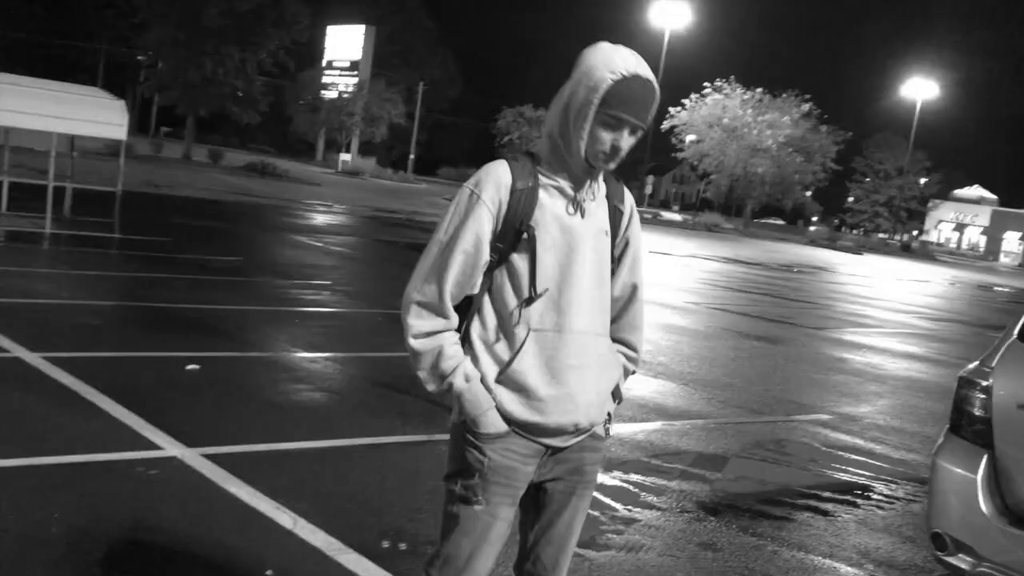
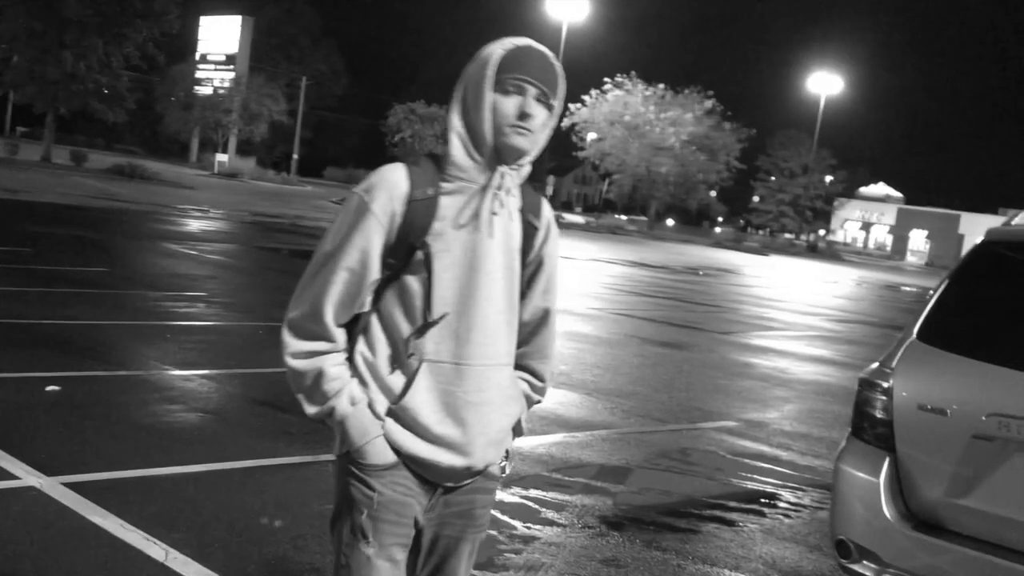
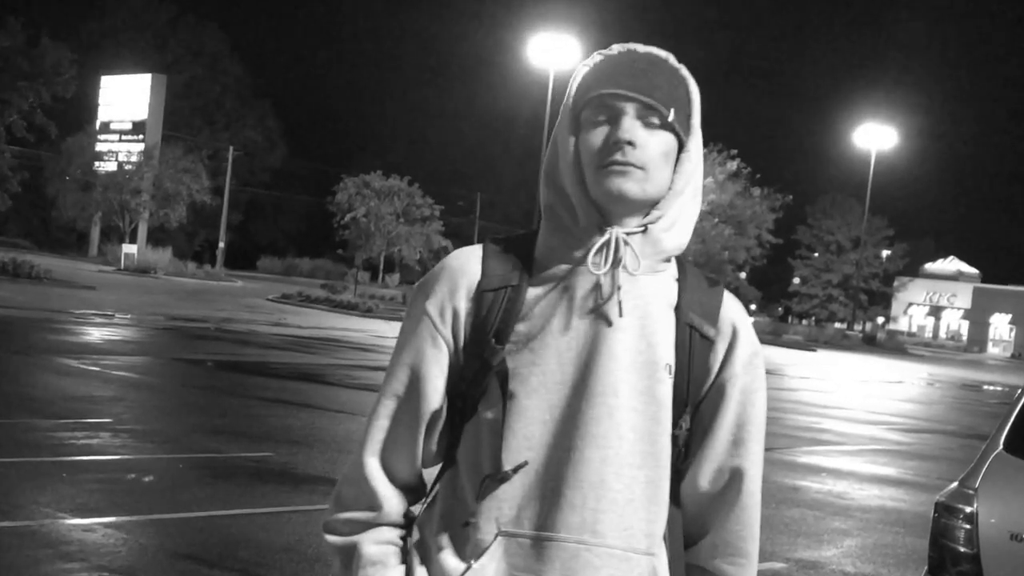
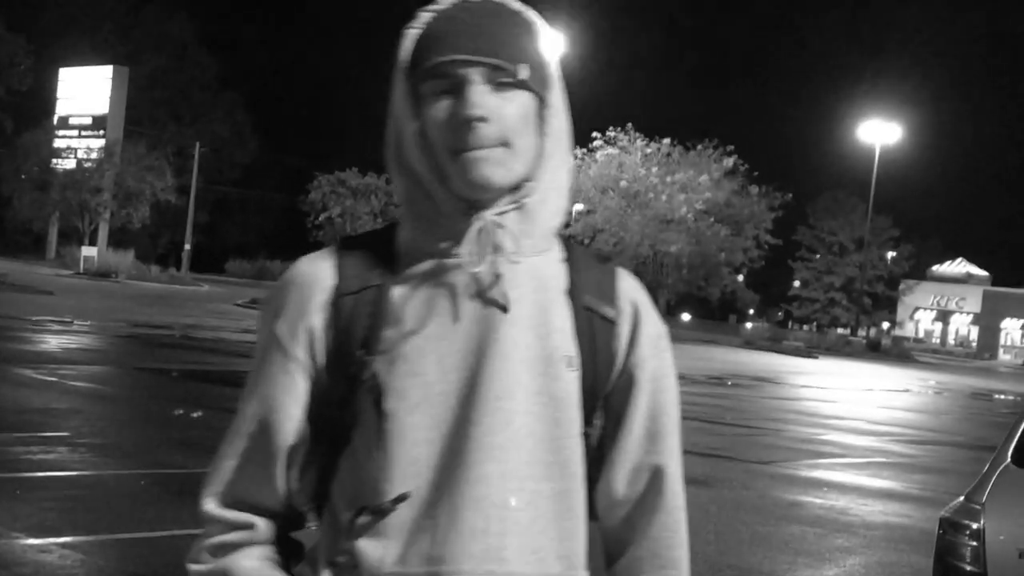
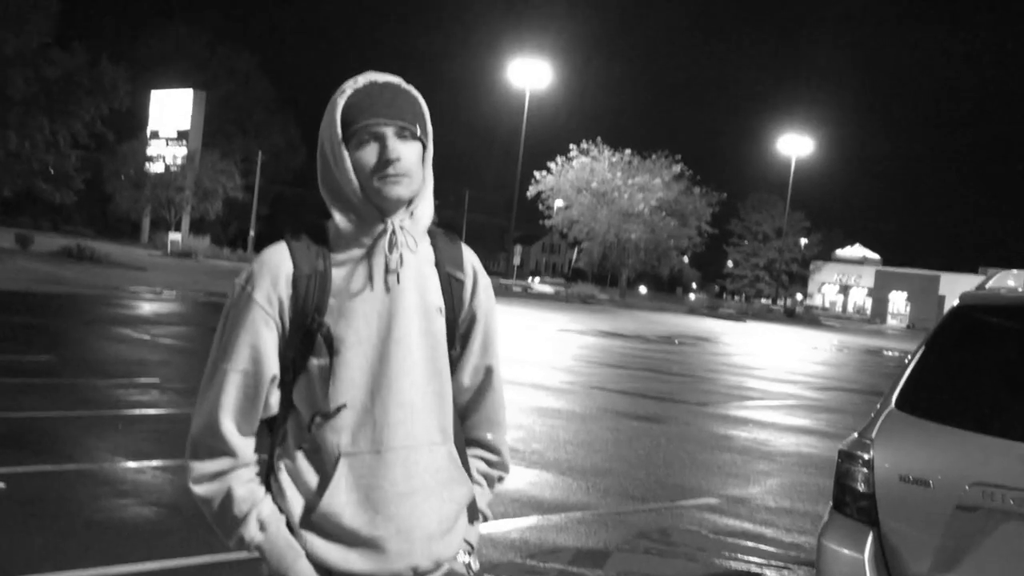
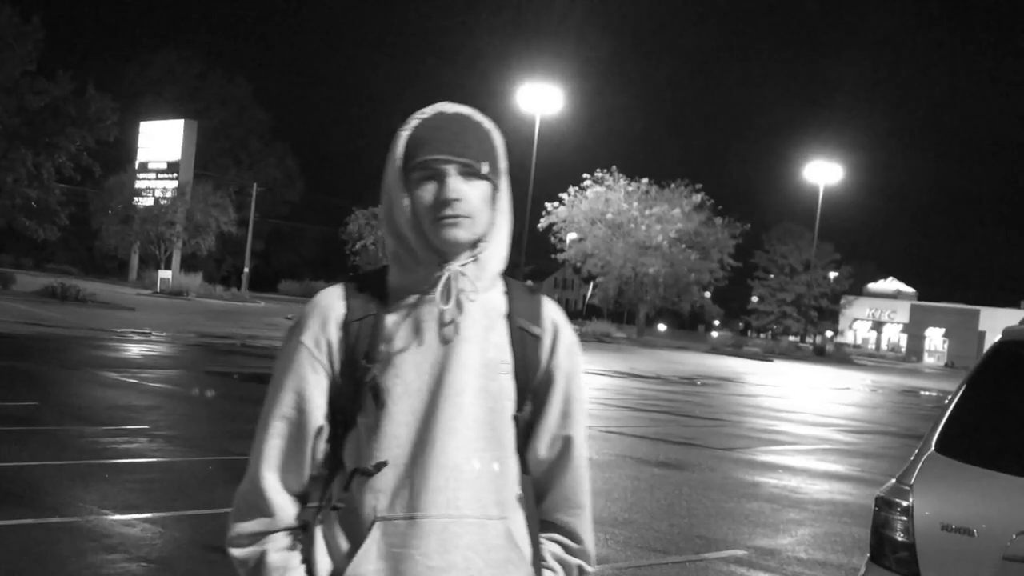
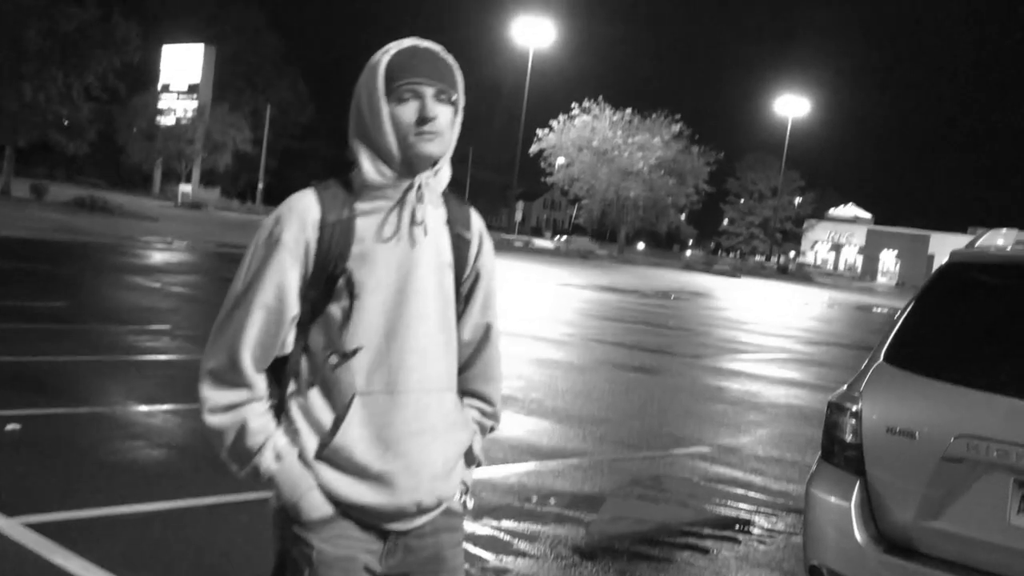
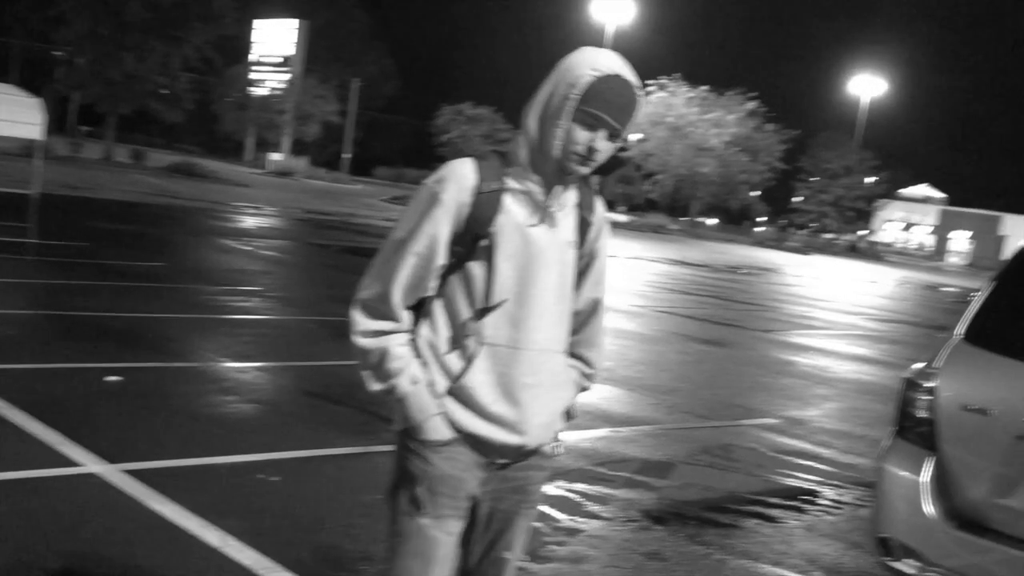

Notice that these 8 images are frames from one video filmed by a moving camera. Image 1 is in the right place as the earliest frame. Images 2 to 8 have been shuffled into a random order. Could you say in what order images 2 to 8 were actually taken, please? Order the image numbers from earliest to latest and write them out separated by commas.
8, 2, 7, 5, 6, 3, 4
